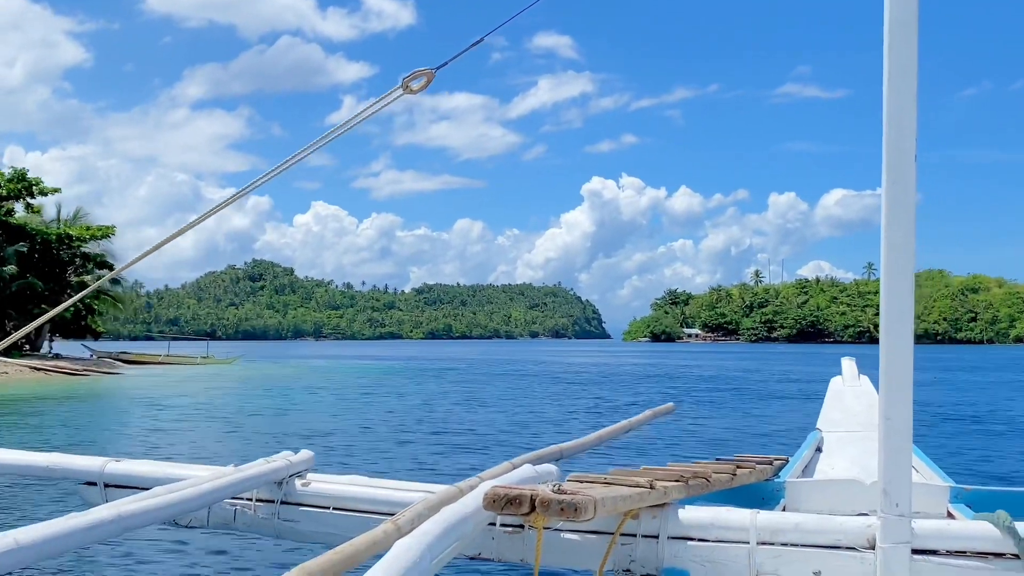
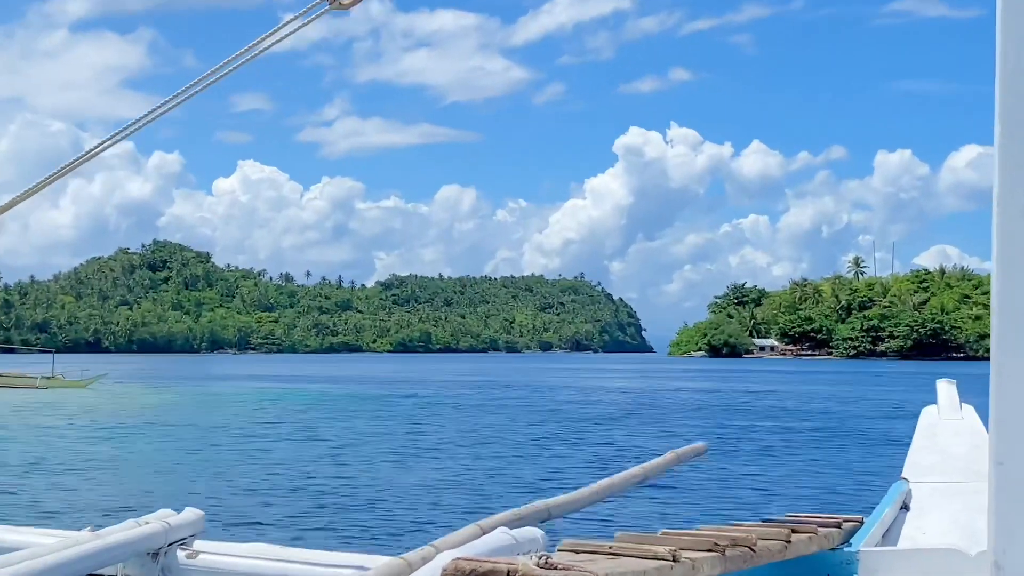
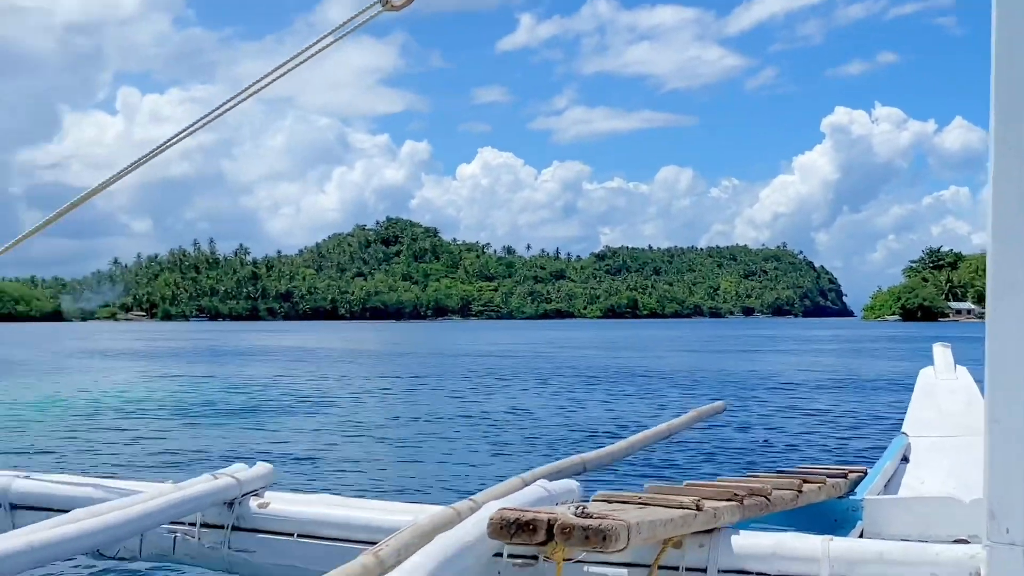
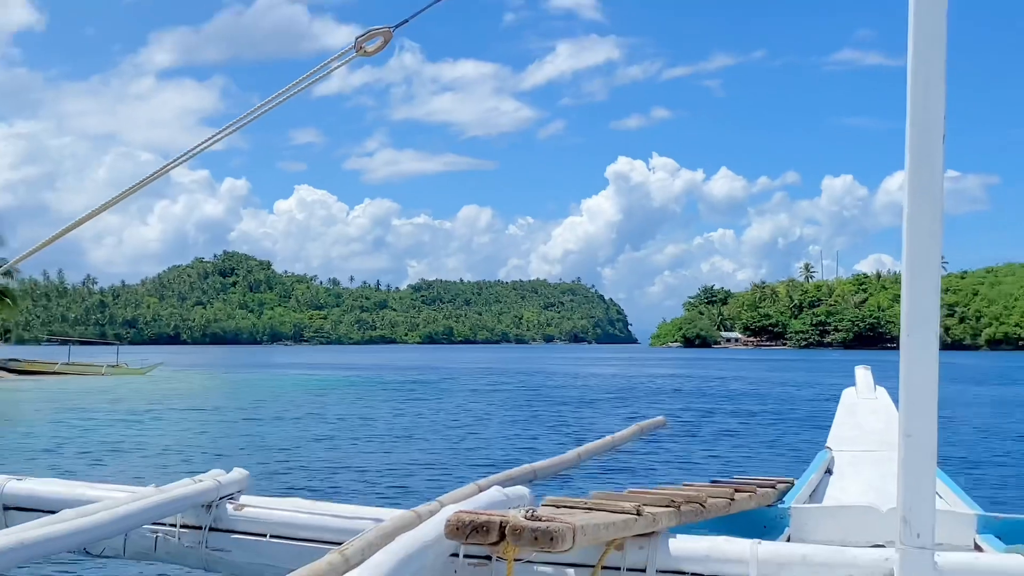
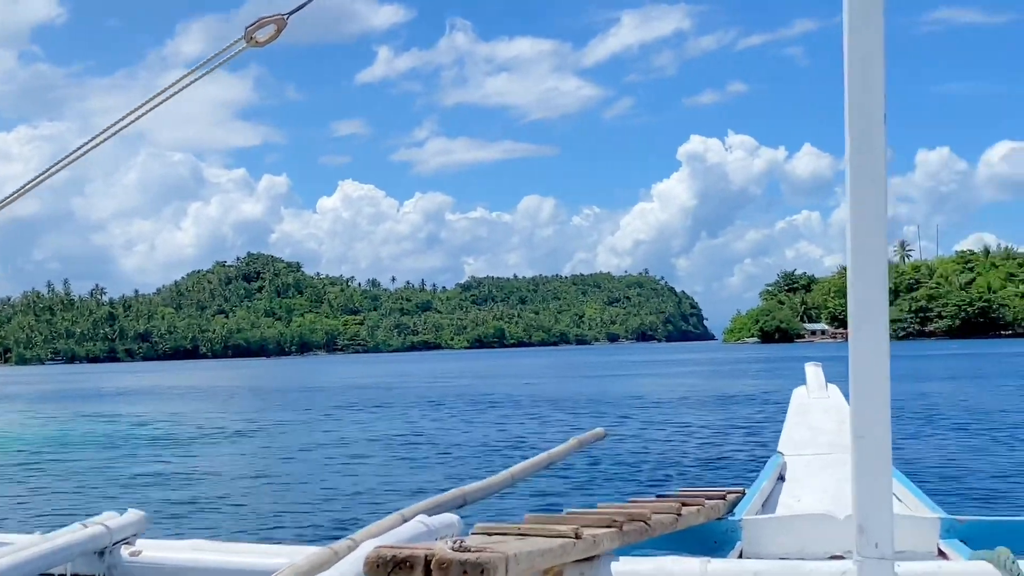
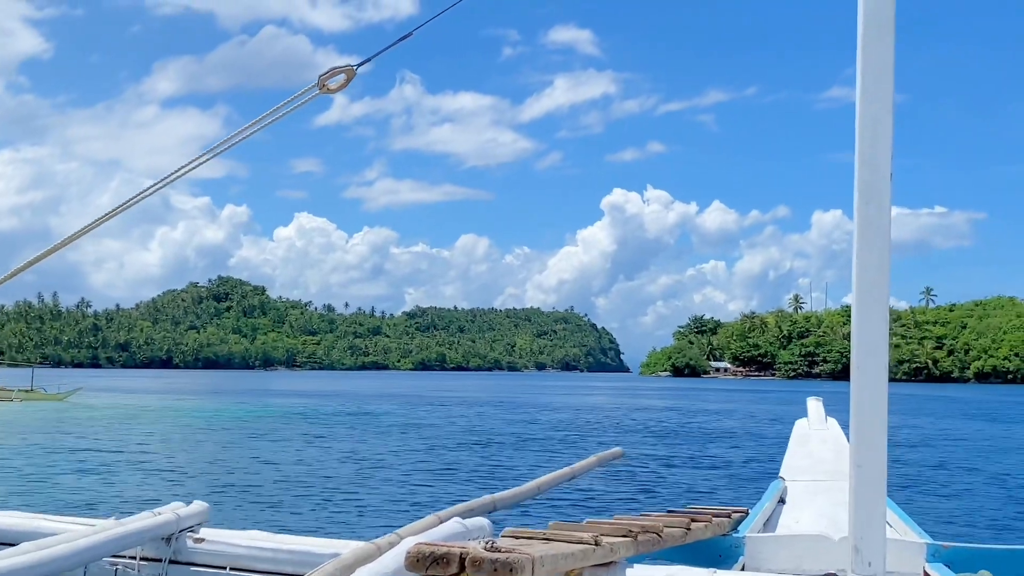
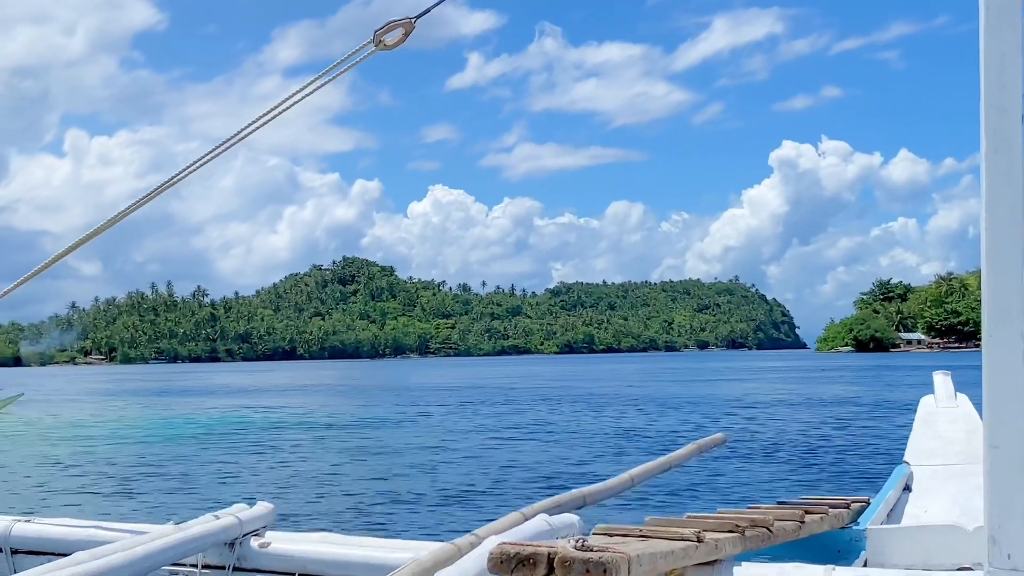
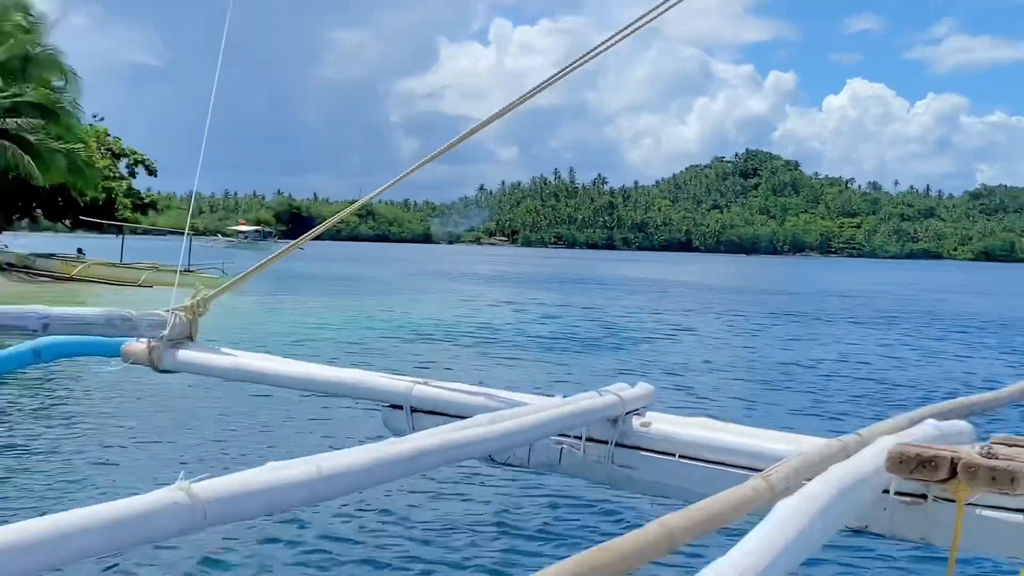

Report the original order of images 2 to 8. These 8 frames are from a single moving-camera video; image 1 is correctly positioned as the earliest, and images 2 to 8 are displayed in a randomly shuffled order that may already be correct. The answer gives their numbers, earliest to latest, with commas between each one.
2, 4, 6, 7, 5, 3, 8
